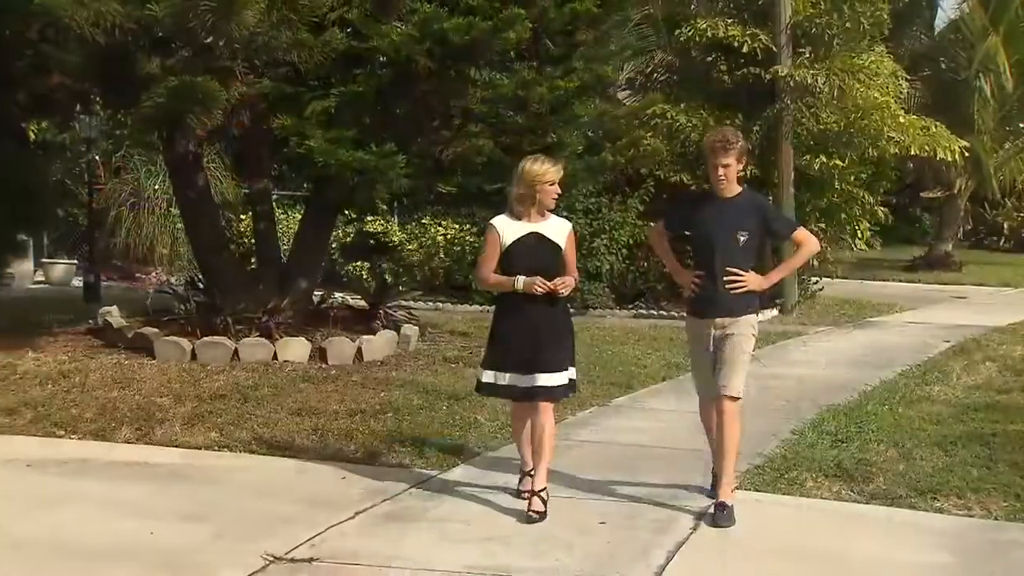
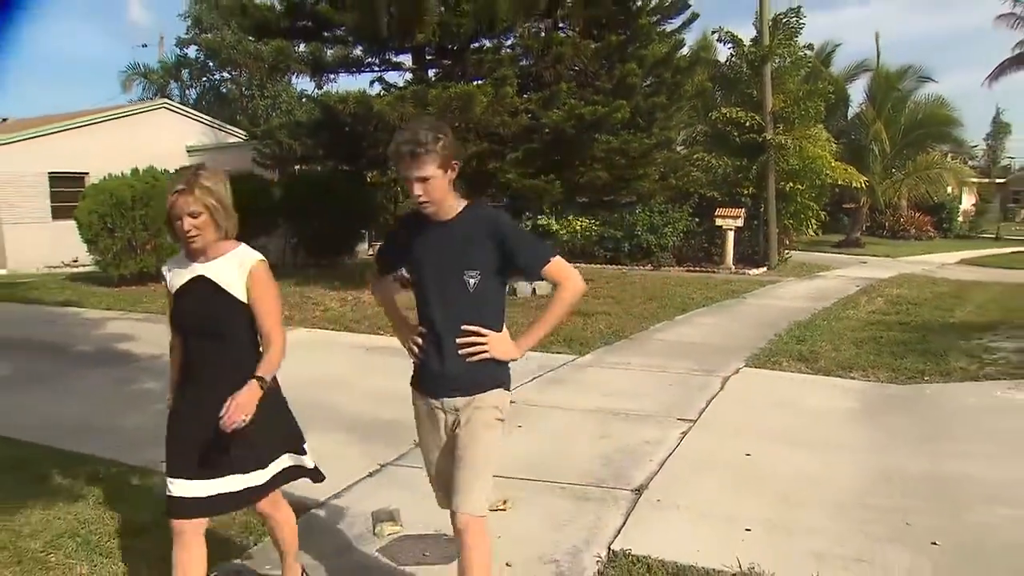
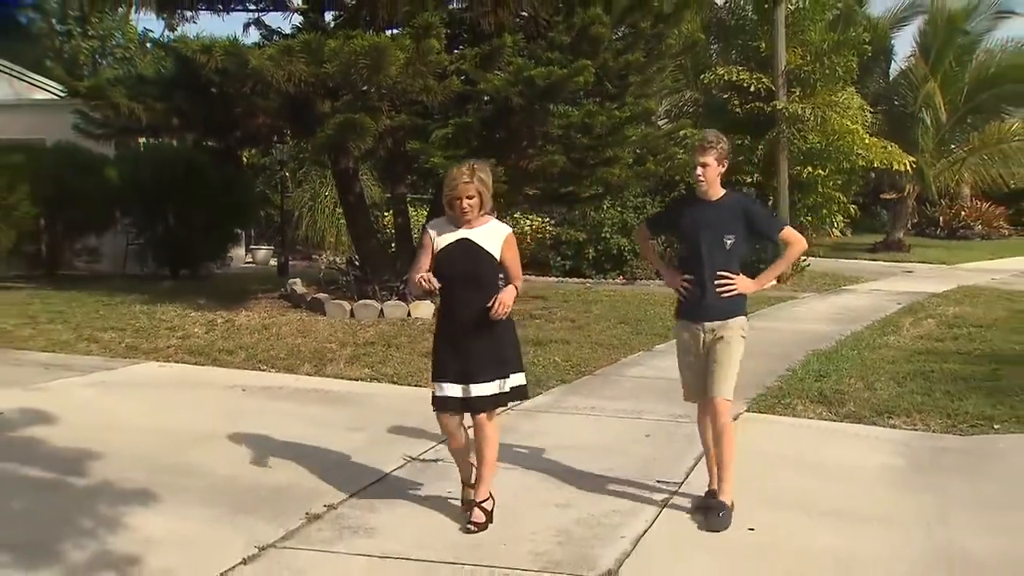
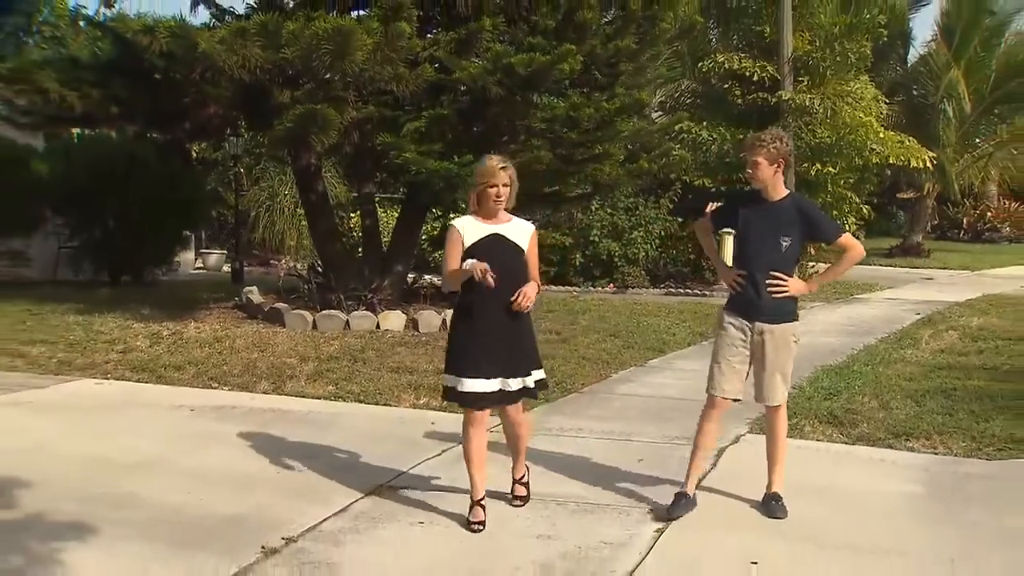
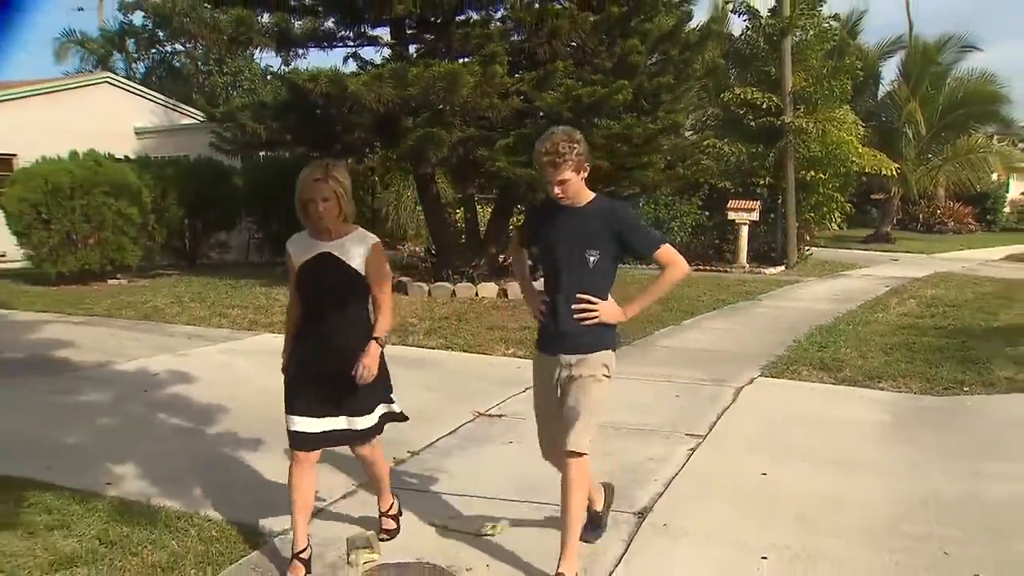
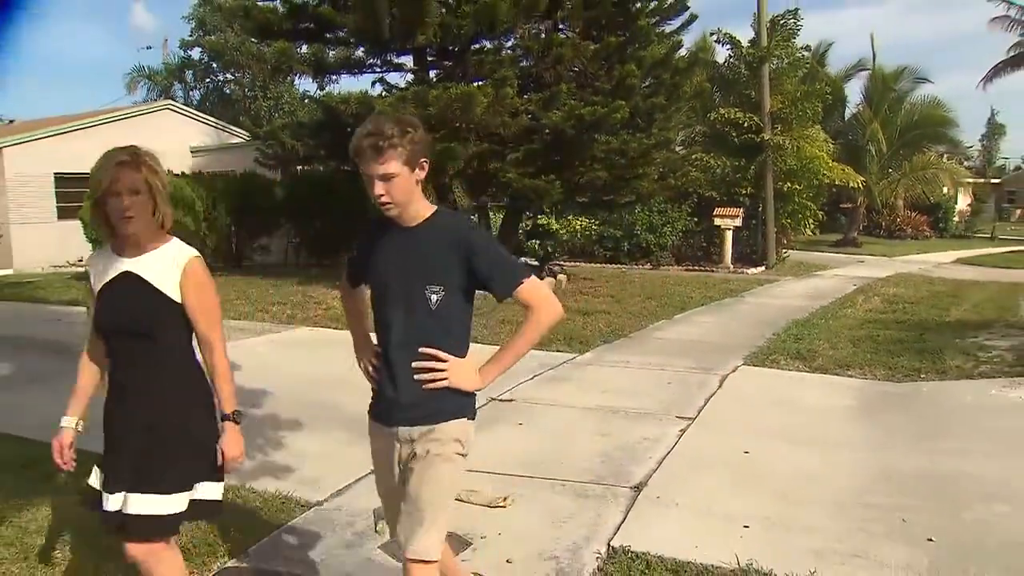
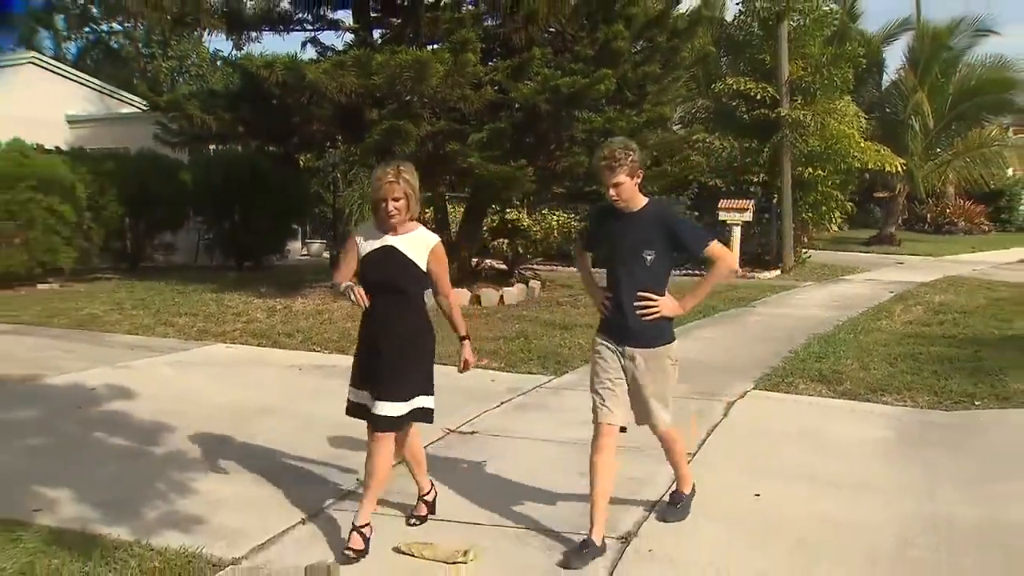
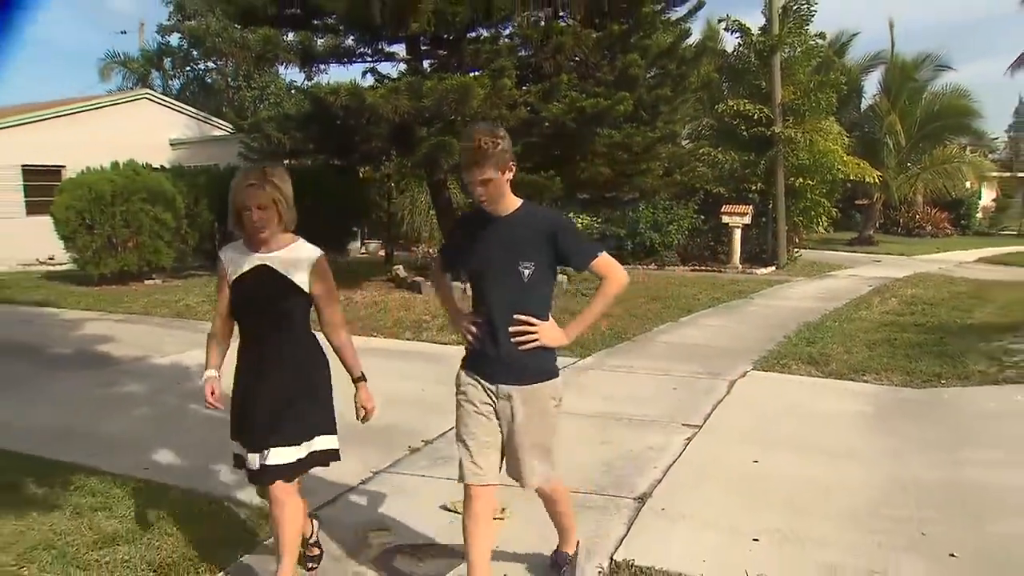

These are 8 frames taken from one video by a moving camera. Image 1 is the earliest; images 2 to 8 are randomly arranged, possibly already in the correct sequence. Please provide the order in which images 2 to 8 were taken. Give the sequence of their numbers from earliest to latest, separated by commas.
4, 3, 7, 5, 8, 2, 6
